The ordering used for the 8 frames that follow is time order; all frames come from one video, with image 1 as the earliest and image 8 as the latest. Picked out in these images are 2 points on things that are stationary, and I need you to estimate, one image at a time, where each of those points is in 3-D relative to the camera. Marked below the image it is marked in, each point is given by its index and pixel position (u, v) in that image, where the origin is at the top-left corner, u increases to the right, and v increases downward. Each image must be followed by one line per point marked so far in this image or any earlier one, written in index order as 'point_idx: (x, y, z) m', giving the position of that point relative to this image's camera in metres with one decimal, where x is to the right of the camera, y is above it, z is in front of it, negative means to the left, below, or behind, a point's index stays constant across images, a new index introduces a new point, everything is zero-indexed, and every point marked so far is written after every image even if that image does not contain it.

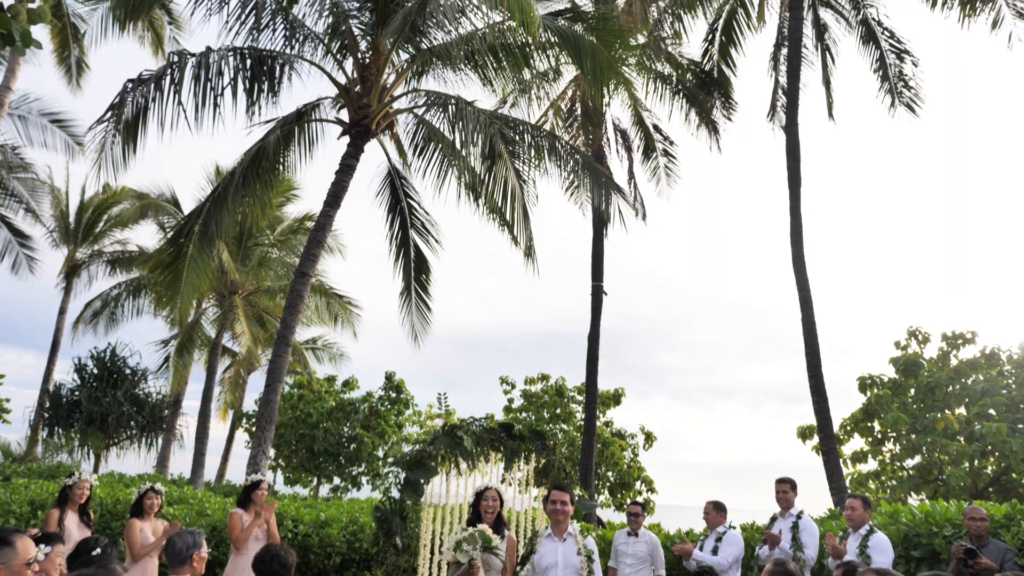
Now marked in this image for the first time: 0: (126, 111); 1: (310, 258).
0: (-5.1, +2.3, +10.2) m
1: (-3.5, +0.5, +13.5) m
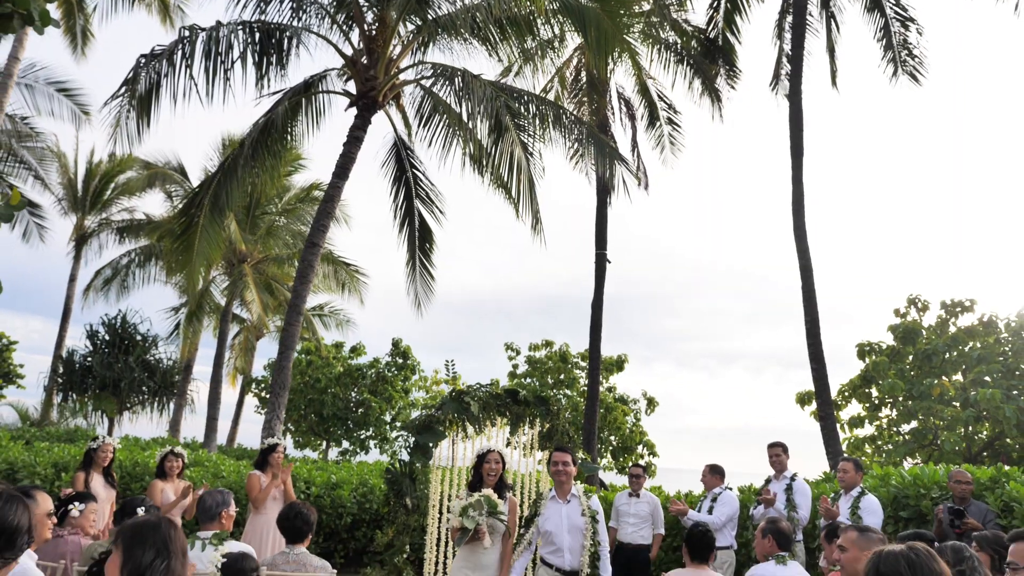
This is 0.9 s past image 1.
0: (-5.0, +2.7, +10.4) m
1: (-3.5, +1.1, +13.8) m
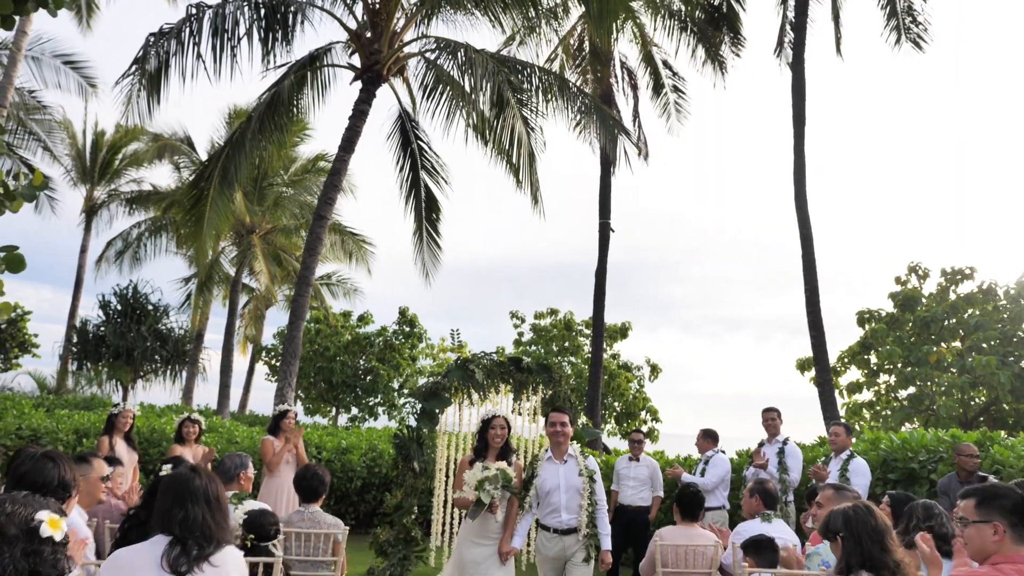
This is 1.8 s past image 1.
0: (-5.0, +3.1, +10.6) m
1: (-3.4, +1.6, +14.0) m
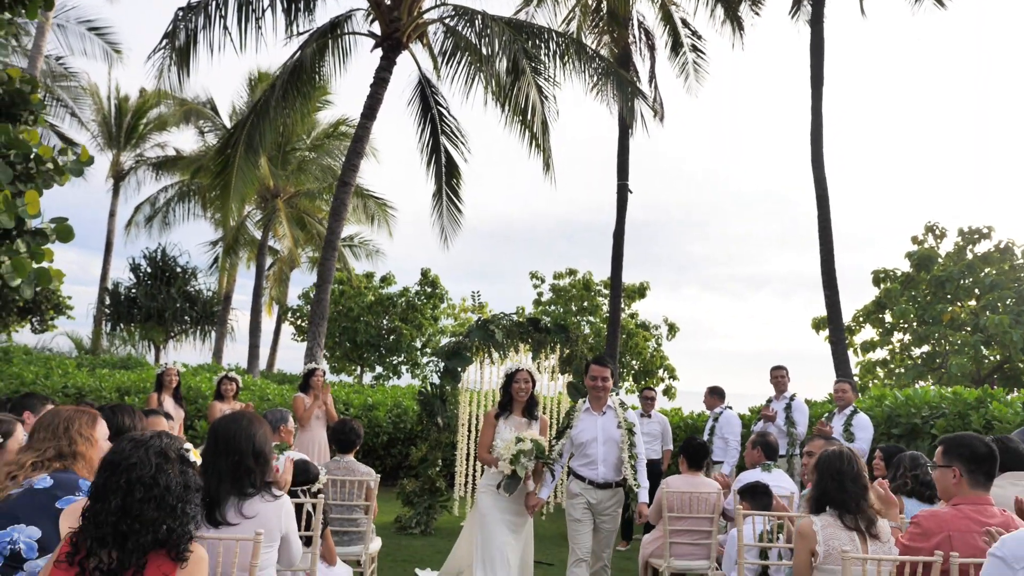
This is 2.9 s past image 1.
0: (-4.8, +3.6, +11.0) m
1: (-3.1, +2.3, +14.5) m
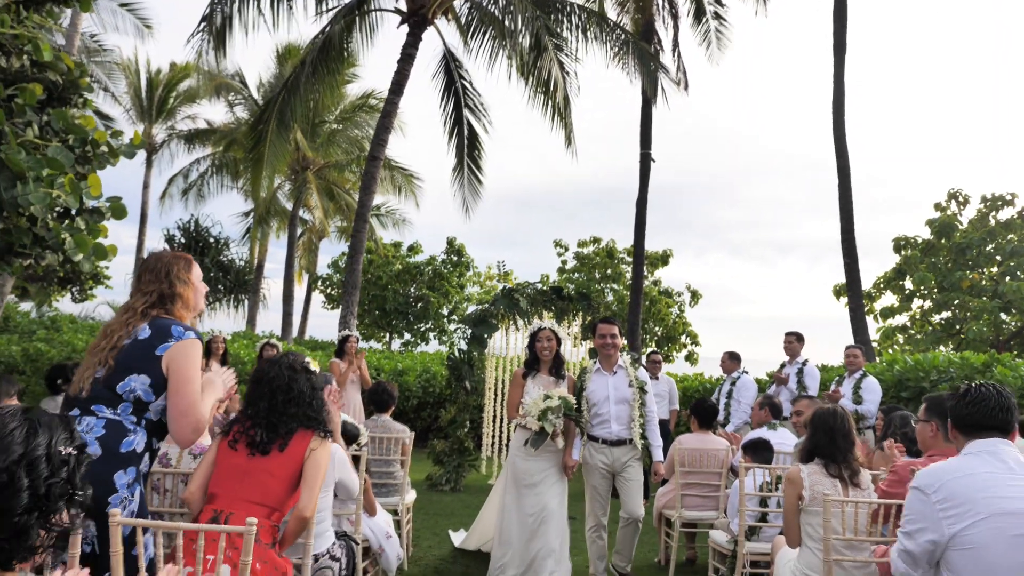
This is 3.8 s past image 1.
0: (-4.4, +4.0, +11.5) m
1: (-2.6, +2.9, +15.0) m
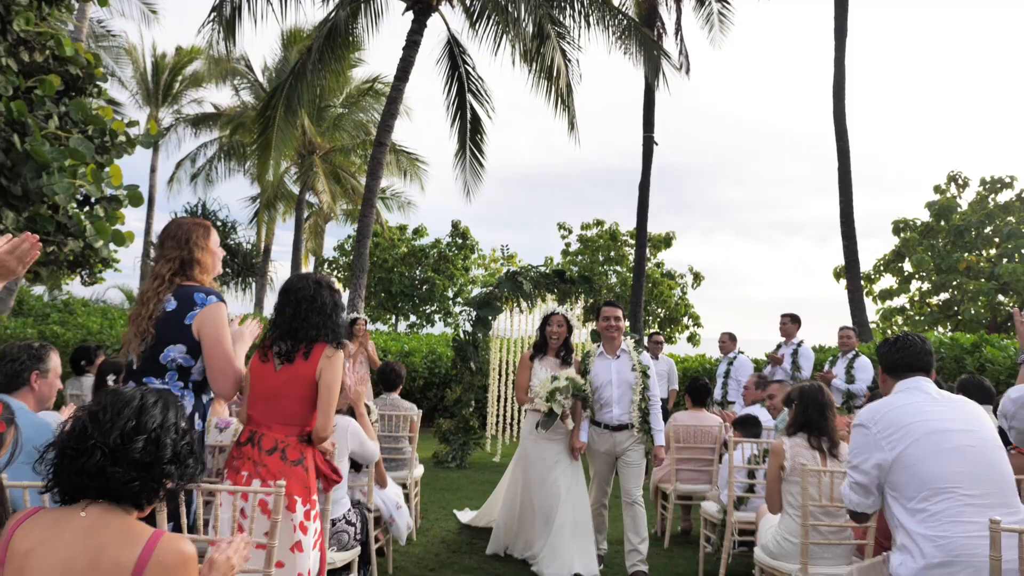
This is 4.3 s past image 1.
0: (-4.4, +4.3, +11.8) m
1: (-2.5, +3.2, +15.2) m
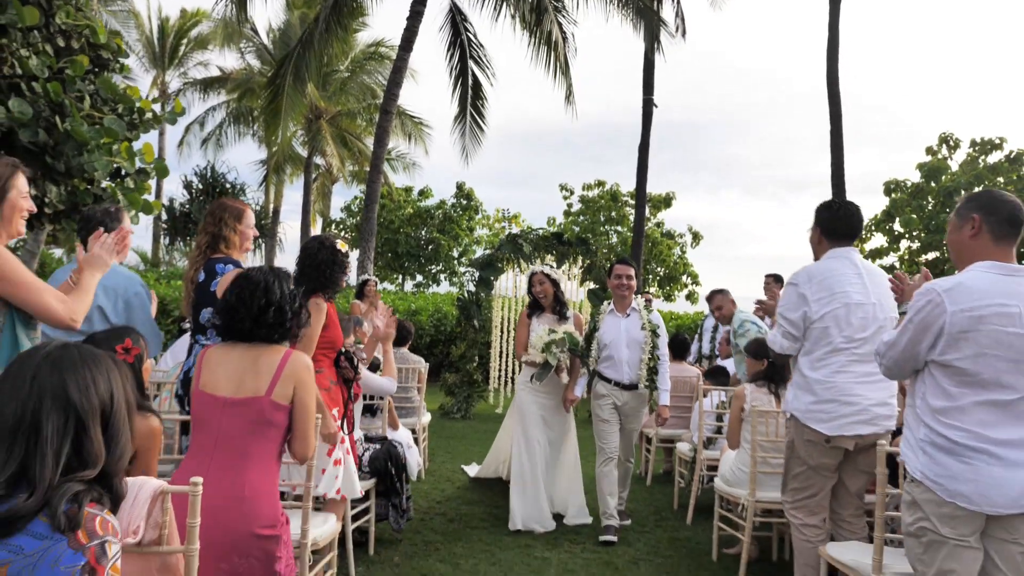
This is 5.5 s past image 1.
0: (-4.4, +4.8, +12.3) m
1: (-2.5, +4.0, +15.8) m
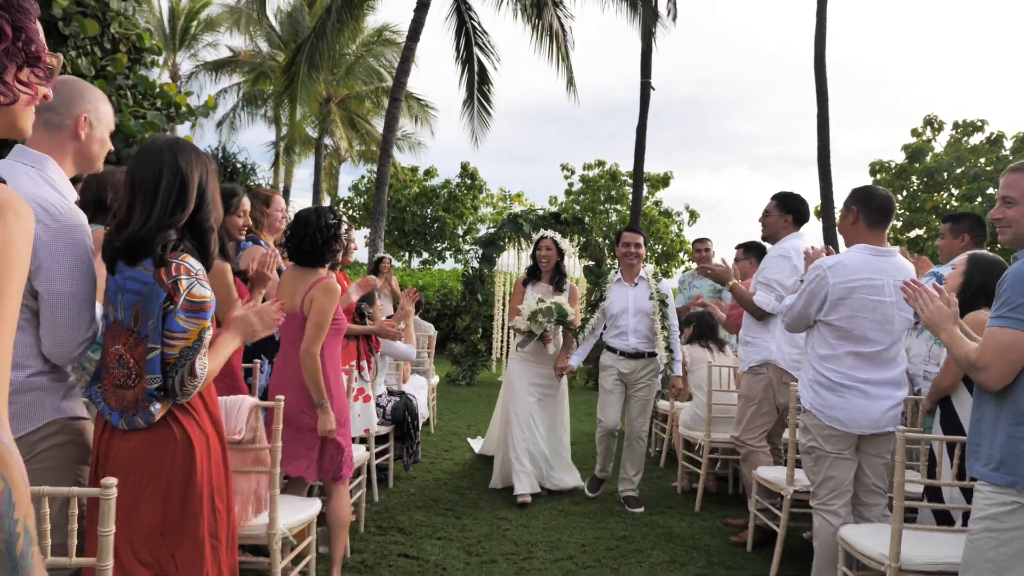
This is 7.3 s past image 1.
0: (-4.4, +5.2, +13.3) m
1: (-2.5, +4.5, +16.8) m
